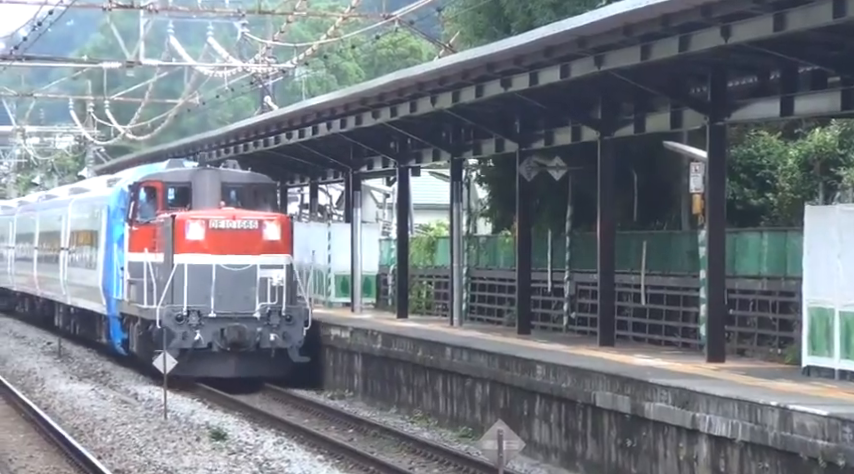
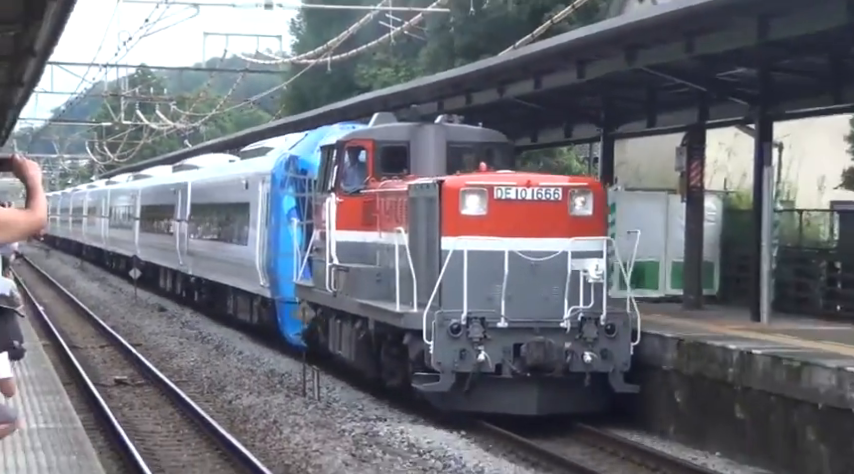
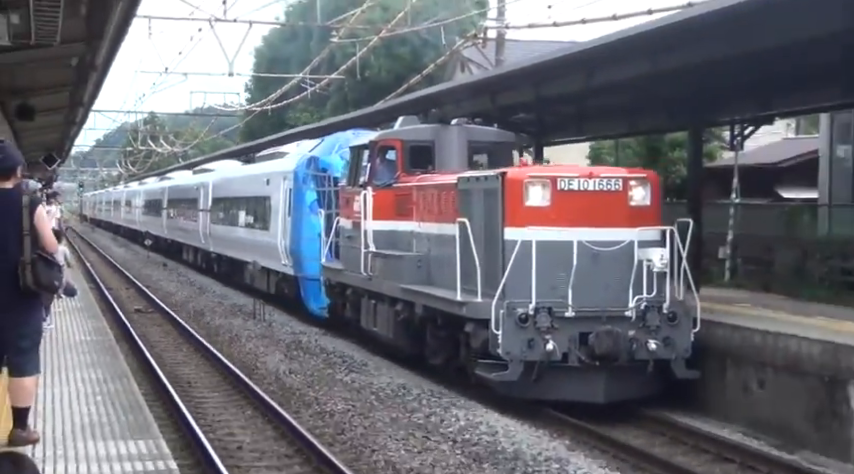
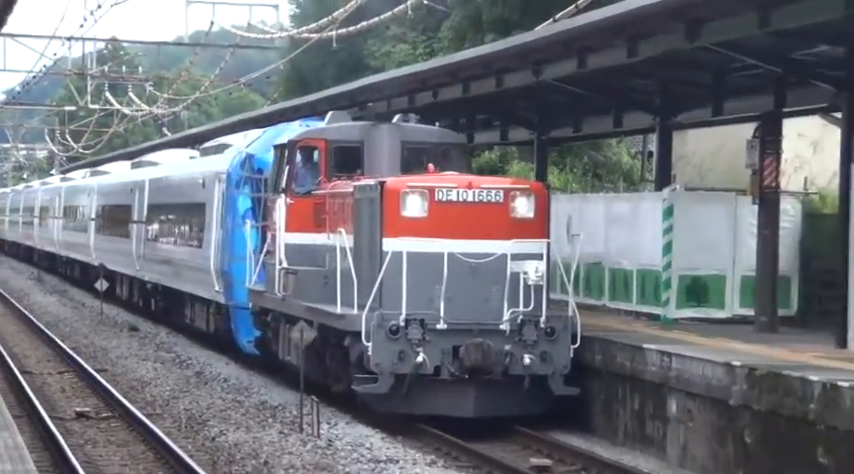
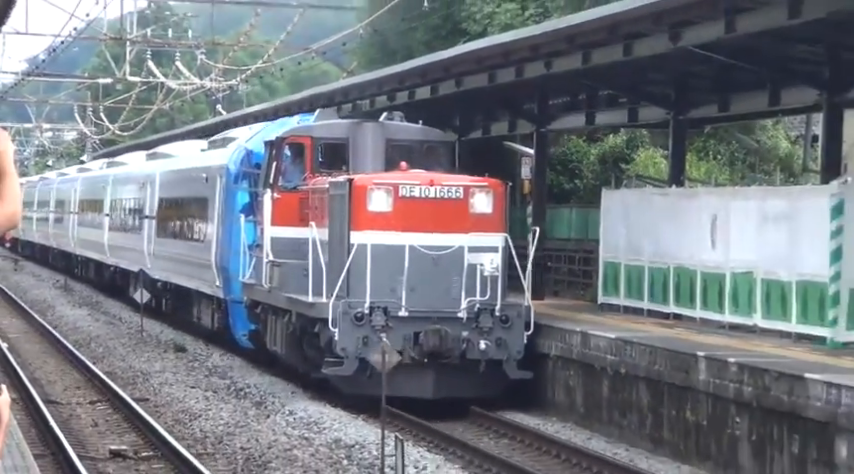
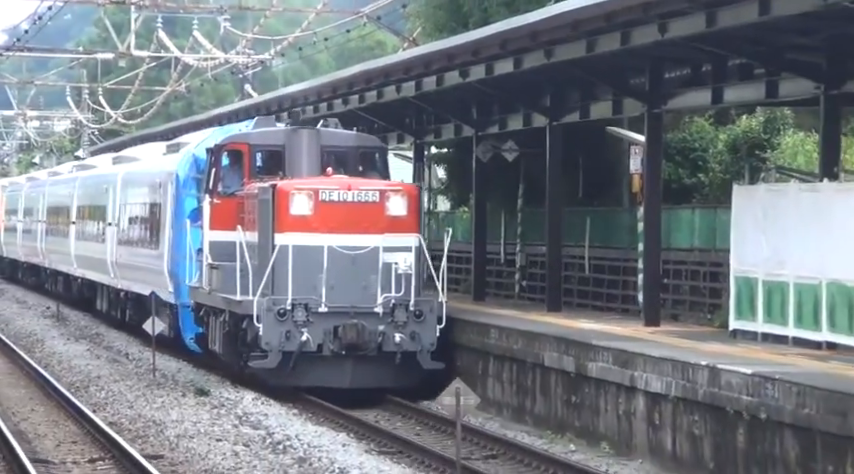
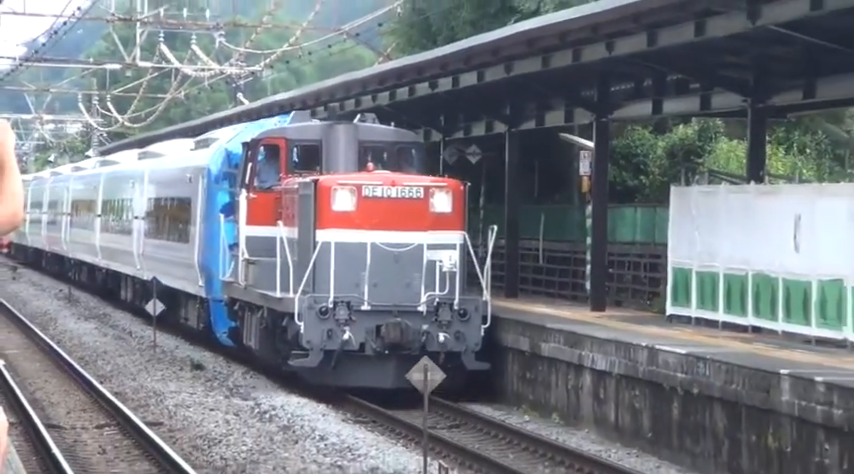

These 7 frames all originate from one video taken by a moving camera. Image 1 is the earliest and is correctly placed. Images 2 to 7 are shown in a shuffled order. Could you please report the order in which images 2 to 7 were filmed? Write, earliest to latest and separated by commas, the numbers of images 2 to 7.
6, 7, 5, 4, 2, 3
